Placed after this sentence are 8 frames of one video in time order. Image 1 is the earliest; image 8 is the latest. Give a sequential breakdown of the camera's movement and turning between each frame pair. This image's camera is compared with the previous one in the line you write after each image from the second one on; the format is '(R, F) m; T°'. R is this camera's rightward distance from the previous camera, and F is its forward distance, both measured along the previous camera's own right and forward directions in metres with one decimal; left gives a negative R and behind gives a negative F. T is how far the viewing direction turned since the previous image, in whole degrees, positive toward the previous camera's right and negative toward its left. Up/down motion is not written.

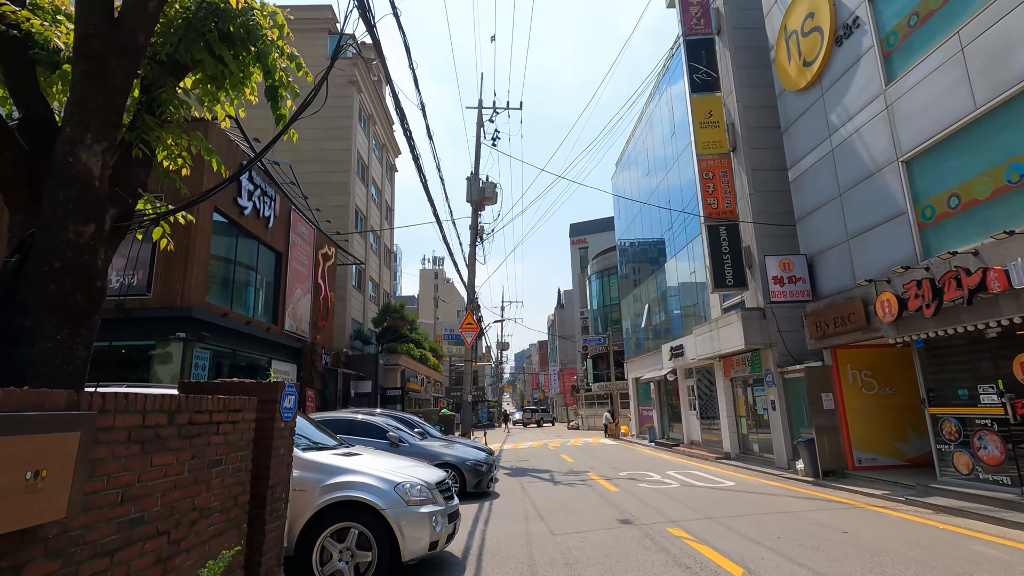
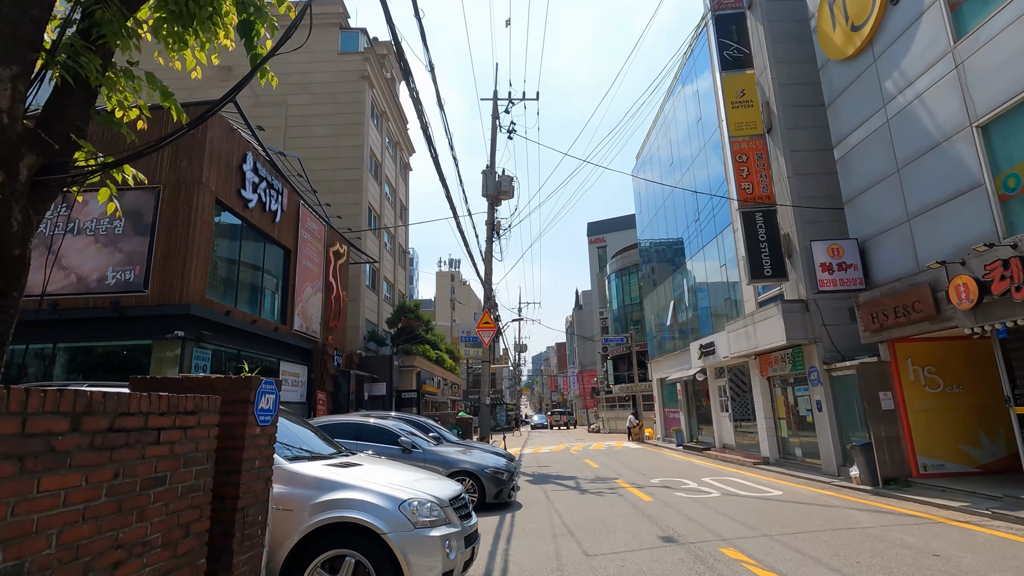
(-0.1, +1.0) m; -2°
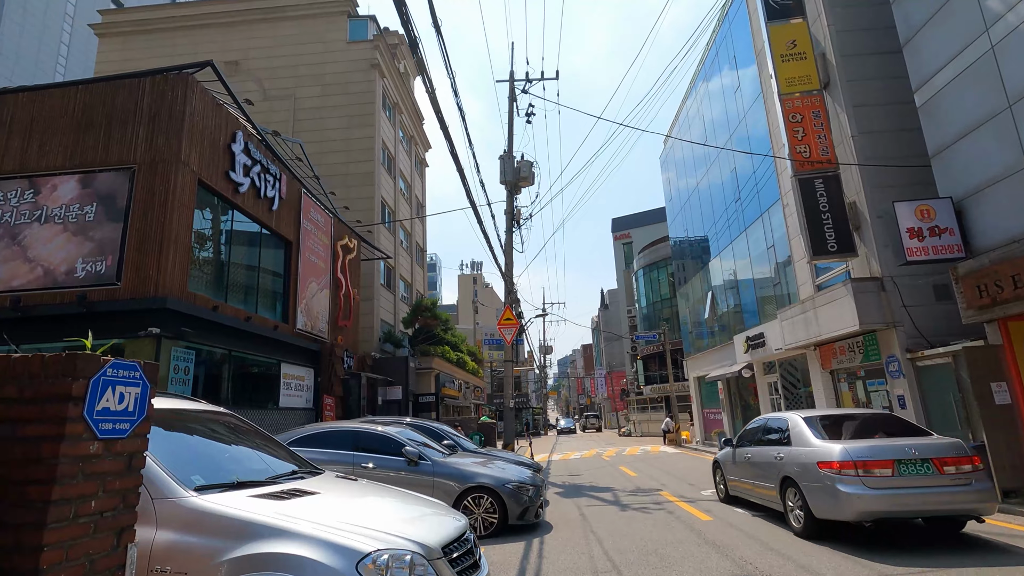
(0.0, +1.7) m; -2°
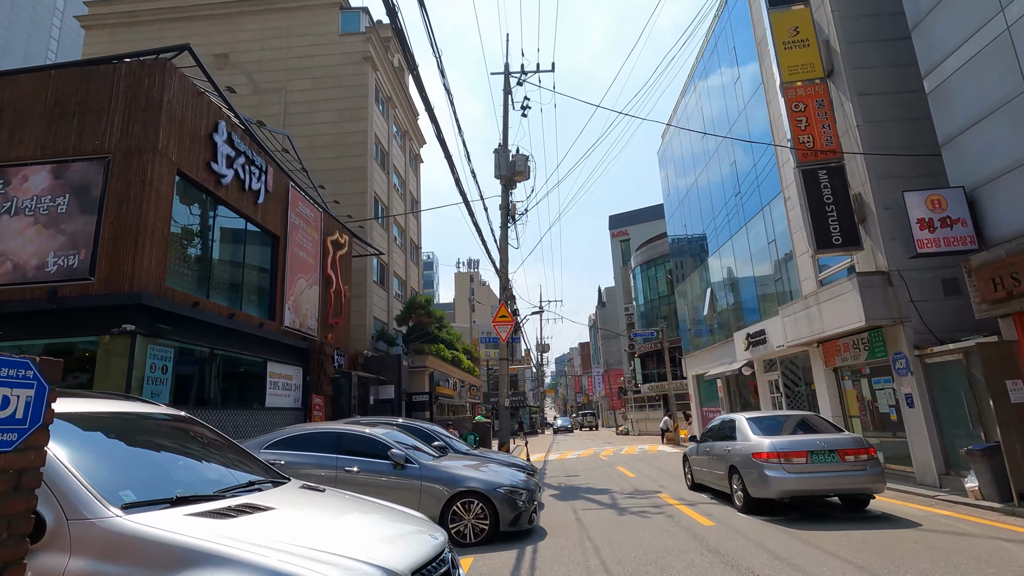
(+0.1, +0.4) m; 0°
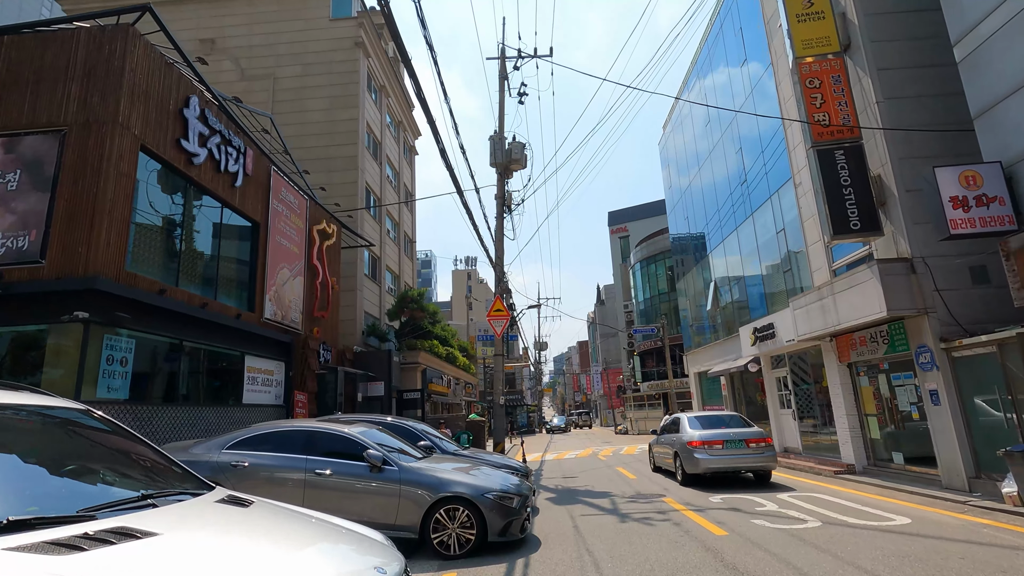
(+0.1, +0.8) m; 0°
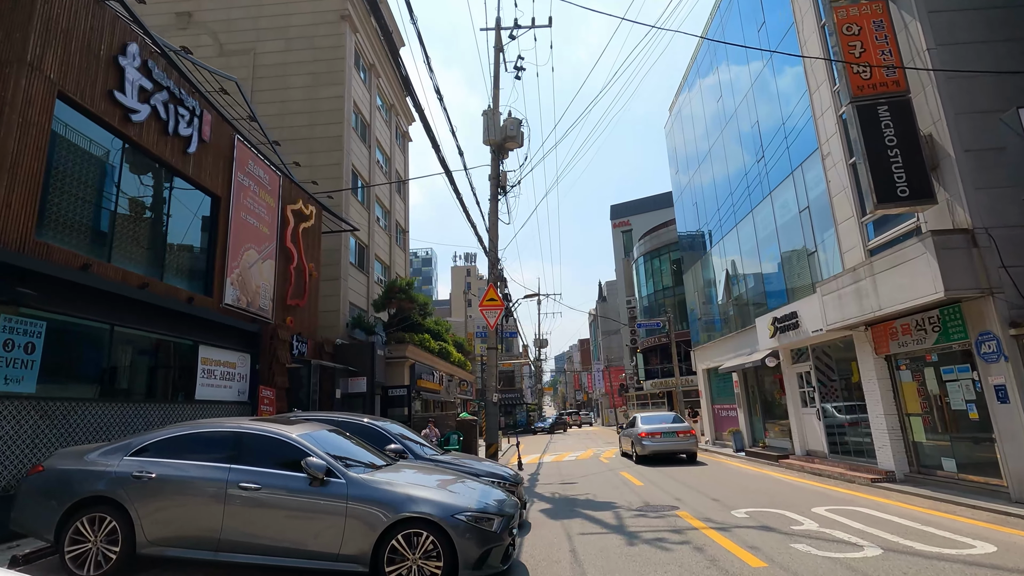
(+0.2, +1.6) m; 0°
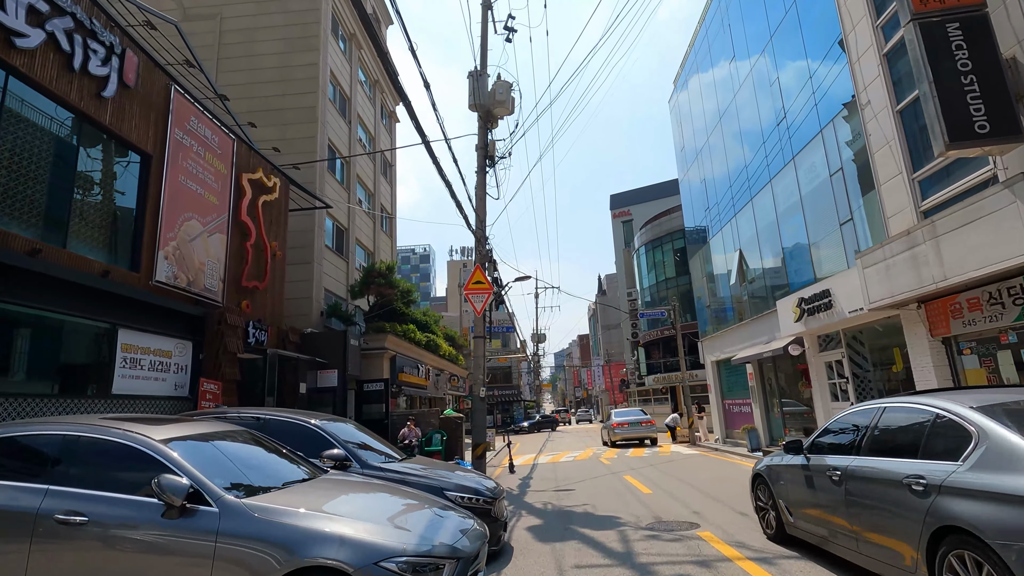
(+0.3, +1.9) m; 0°
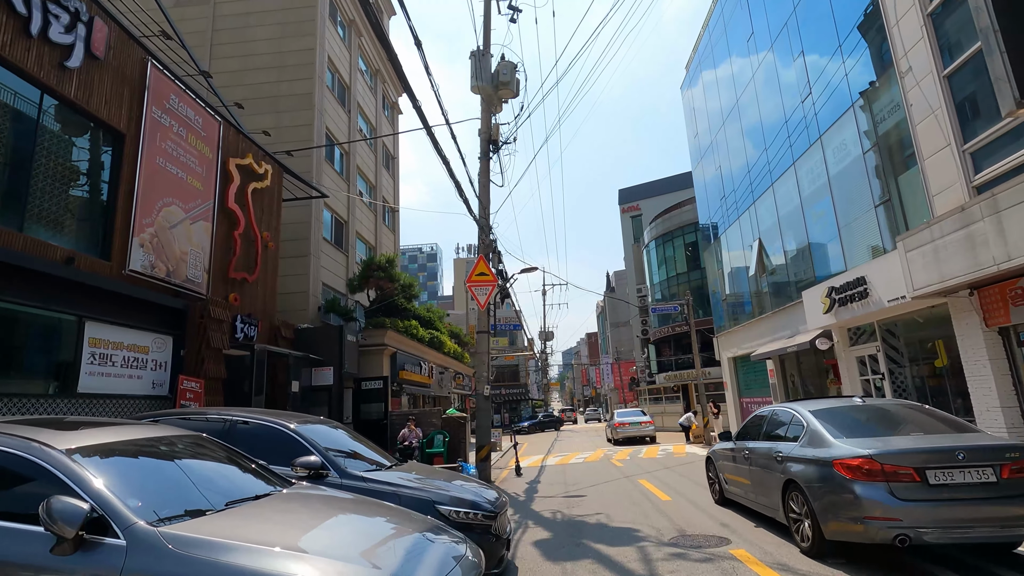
(0.0, +0.9) m; -1°
